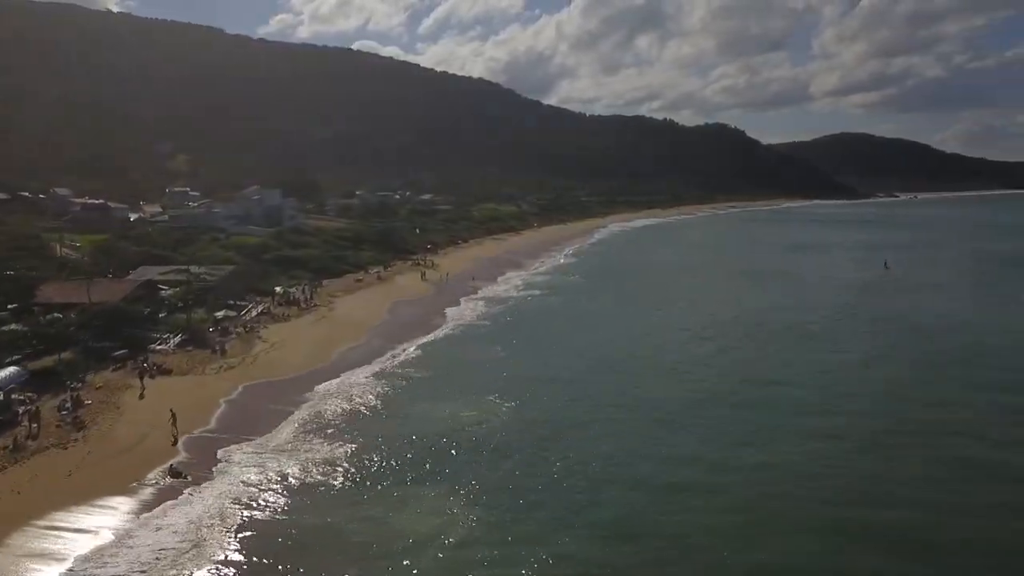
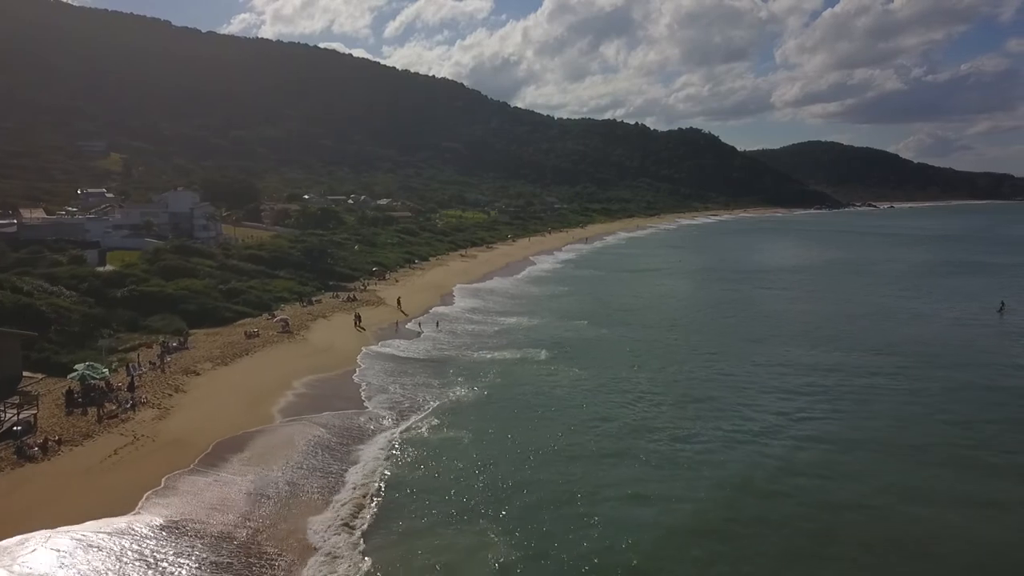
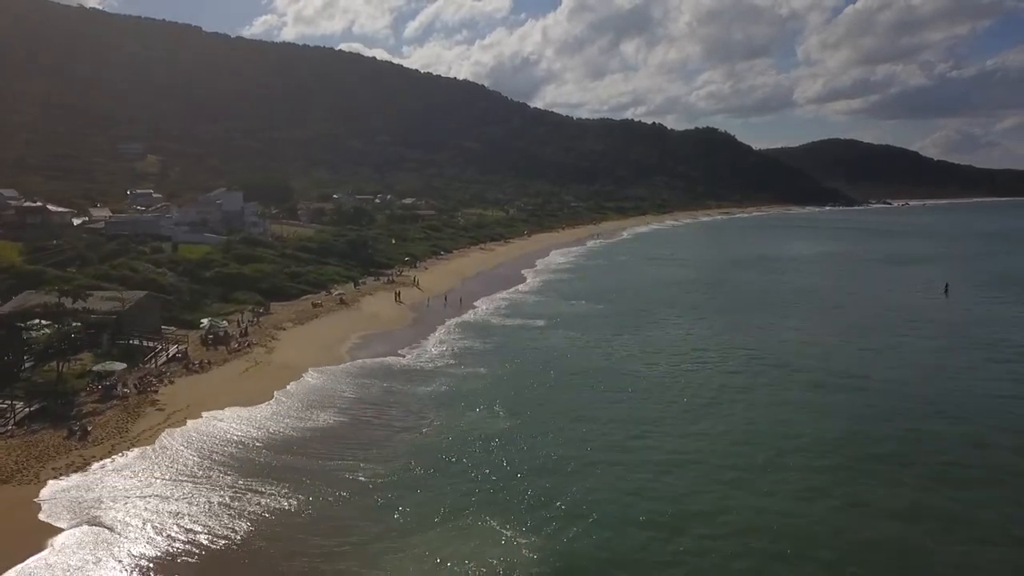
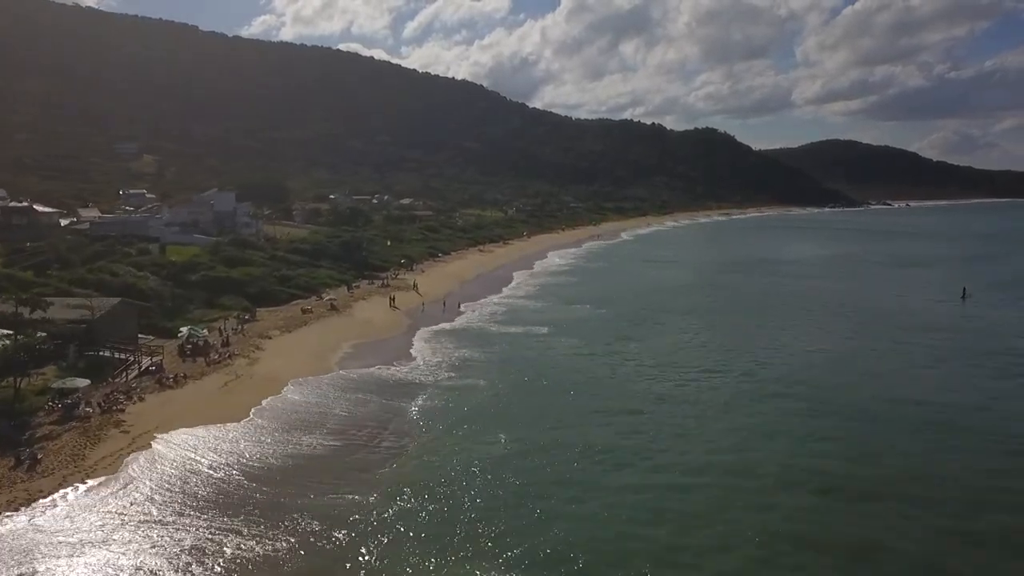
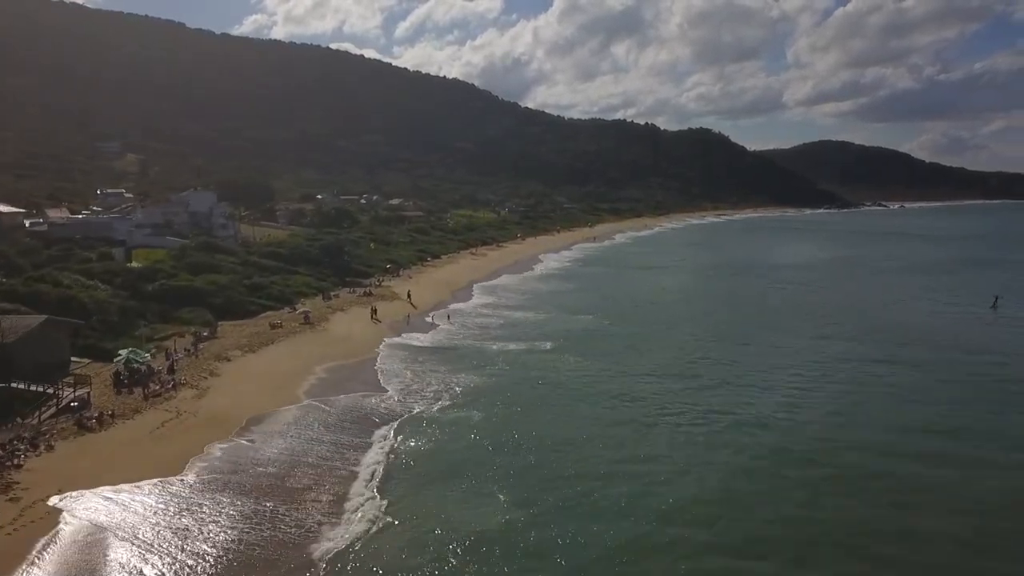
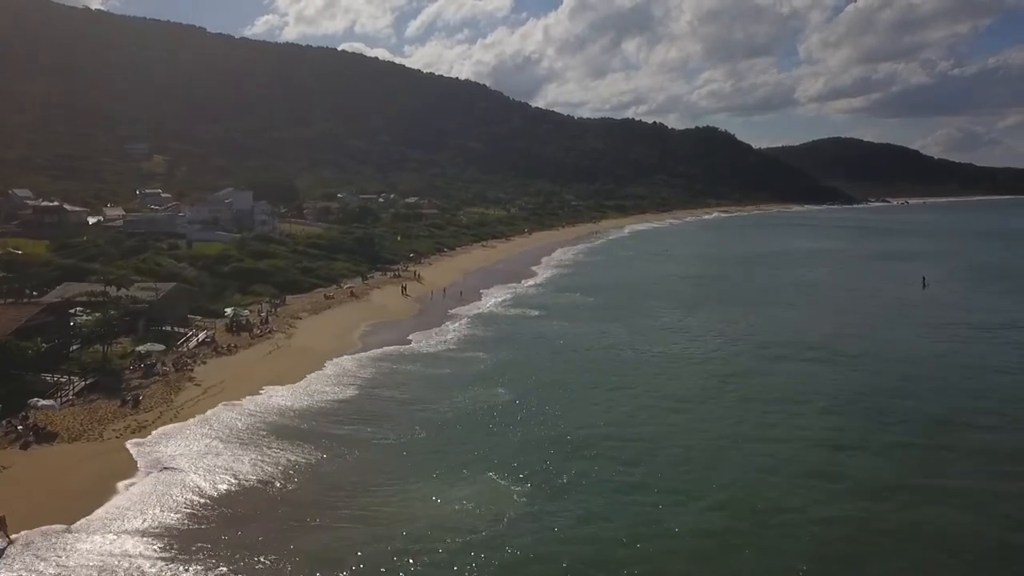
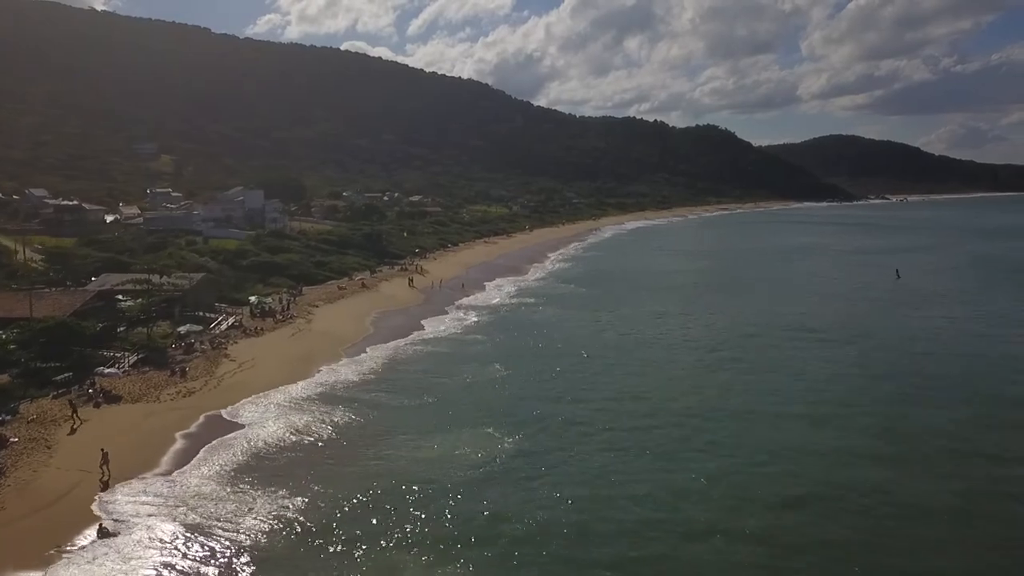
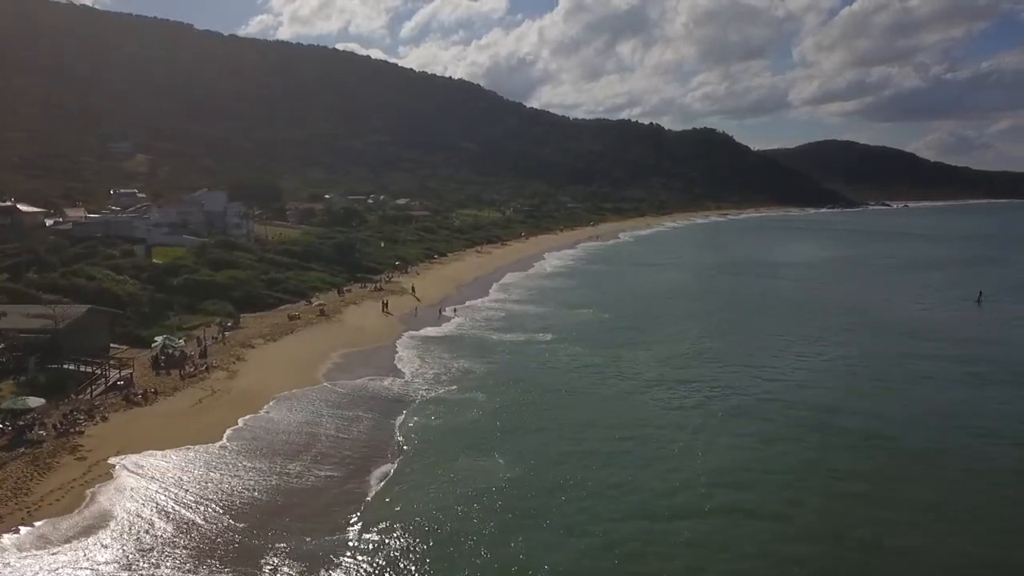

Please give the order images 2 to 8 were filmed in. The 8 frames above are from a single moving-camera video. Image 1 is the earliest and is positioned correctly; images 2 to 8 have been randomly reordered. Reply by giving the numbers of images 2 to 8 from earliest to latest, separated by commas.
7, 6, 3, 4, 8, 5, 2
